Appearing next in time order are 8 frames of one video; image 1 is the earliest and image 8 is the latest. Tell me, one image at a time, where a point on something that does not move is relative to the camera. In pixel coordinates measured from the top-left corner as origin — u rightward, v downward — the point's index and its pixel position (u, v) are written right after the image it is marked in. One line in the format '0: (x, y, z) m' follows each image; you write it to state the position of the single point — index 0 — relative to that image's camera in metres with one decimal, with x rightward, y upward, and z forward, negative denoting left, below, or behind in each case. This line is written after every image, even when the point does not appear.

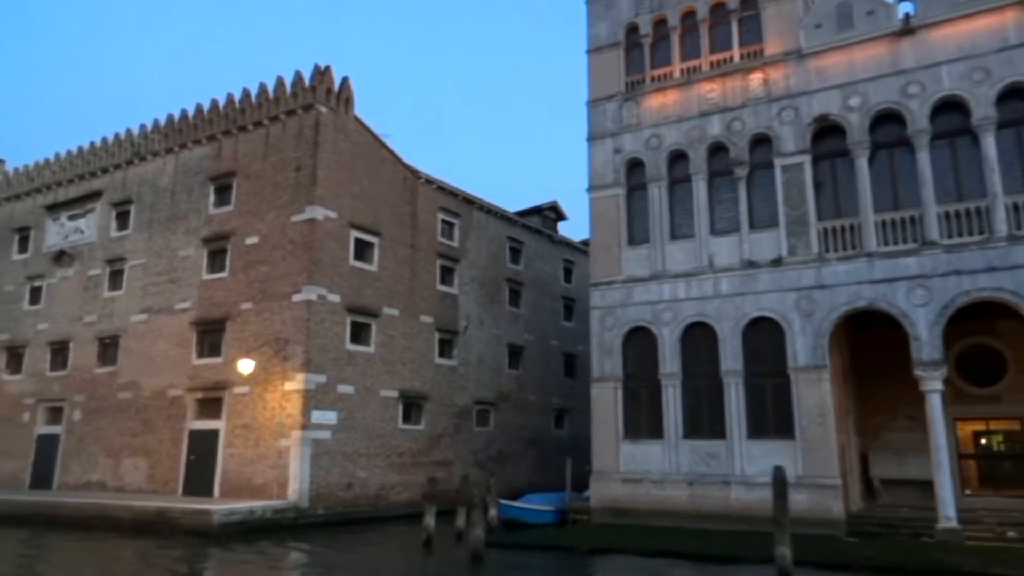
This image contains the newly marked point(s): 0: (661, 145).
0: (+3.9, +3.7, +18.9) m
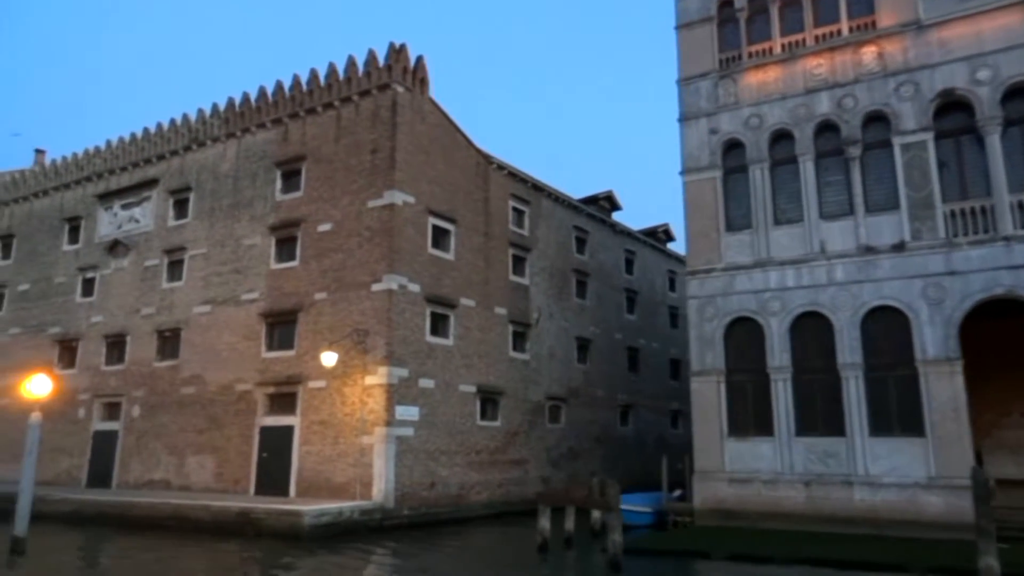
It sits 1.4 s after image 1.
0: (+6.1, +4.0, +17.8) m
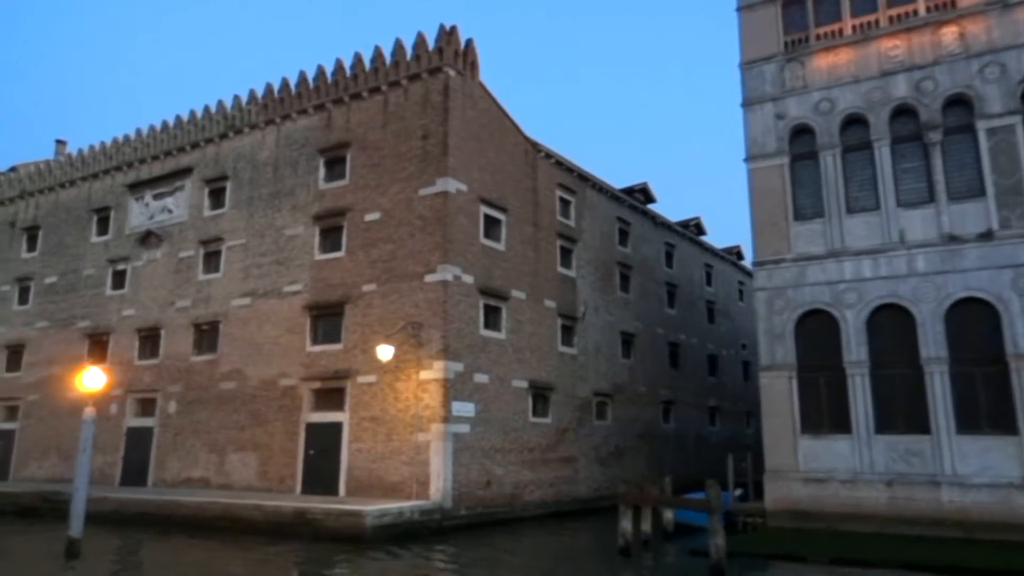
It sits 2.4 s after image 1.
0: (+7.5, +4.2, +17.1) m
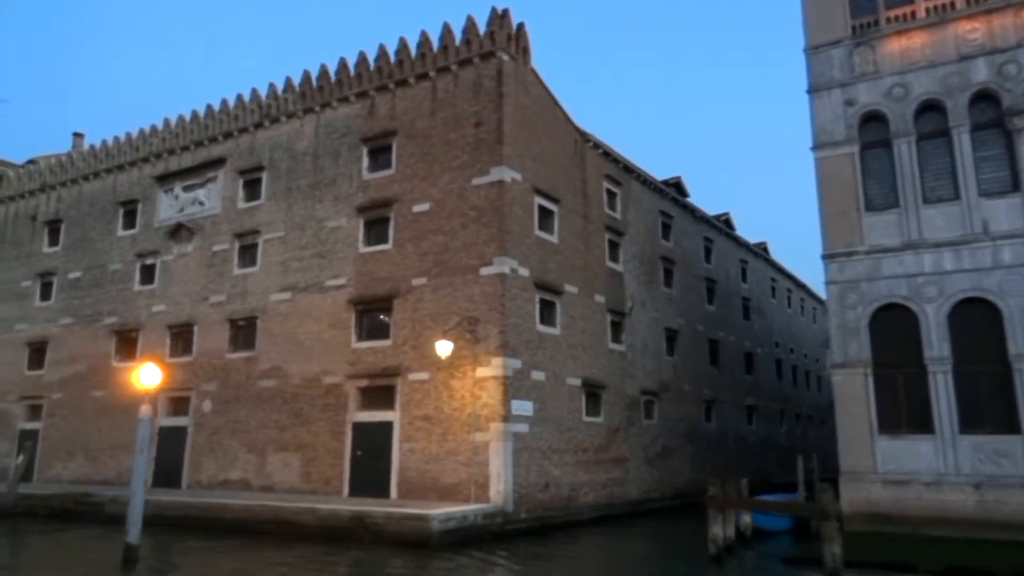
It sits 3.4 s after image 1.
0: (+8.9, +4.3, +16.4) m
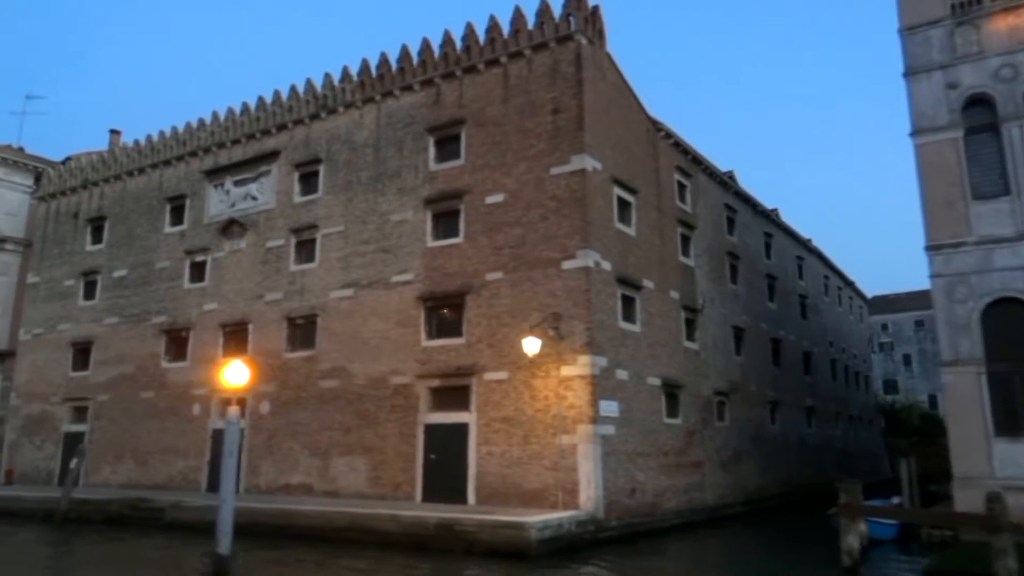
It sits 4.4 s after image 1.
0: (+10.7, +4.4, +15.4) m
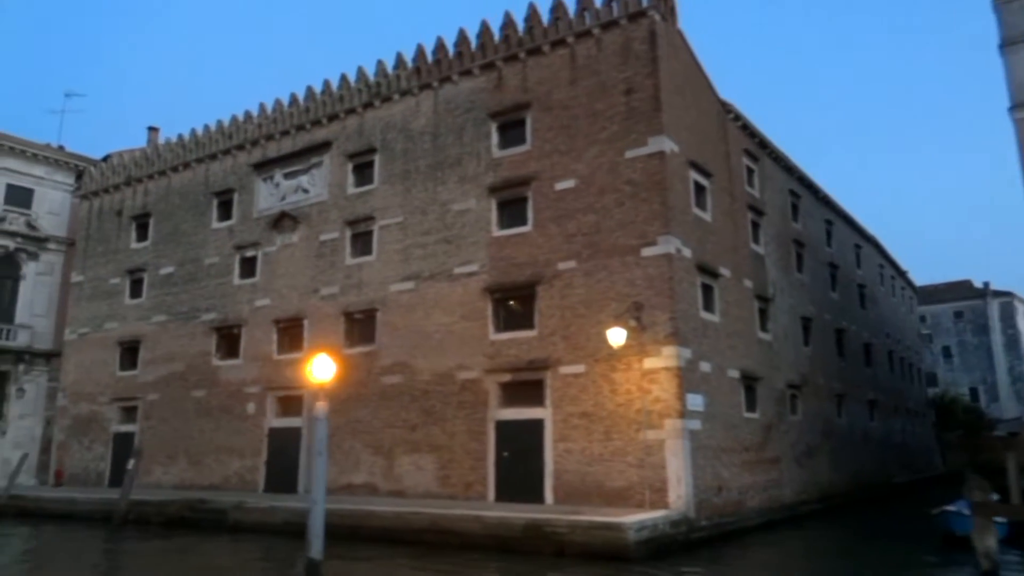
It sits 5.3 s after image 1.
0: (+12.2, +4.8, +14.5) m
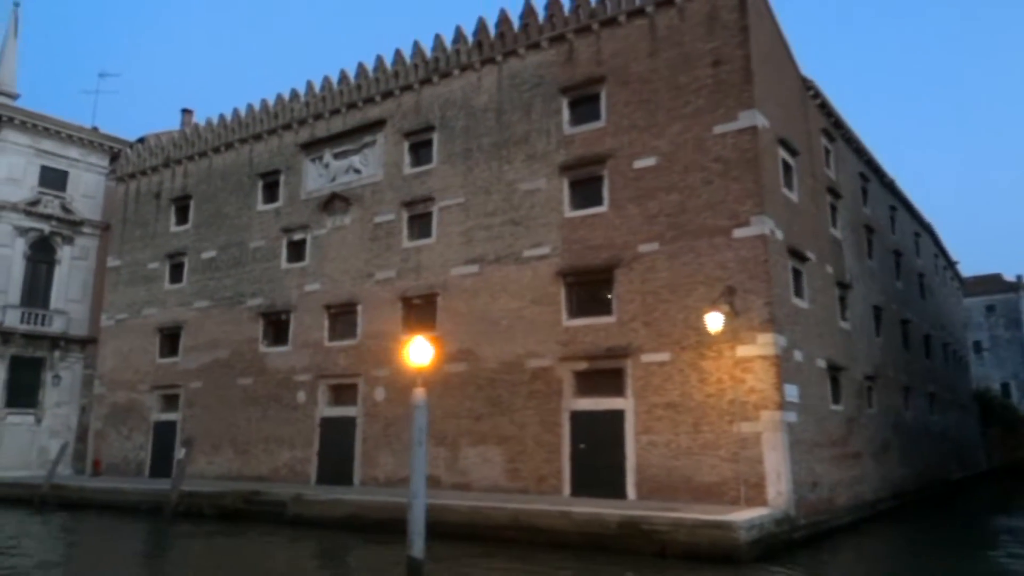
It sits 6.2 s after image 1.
0: (+13.8, +5.1, +13.4) m
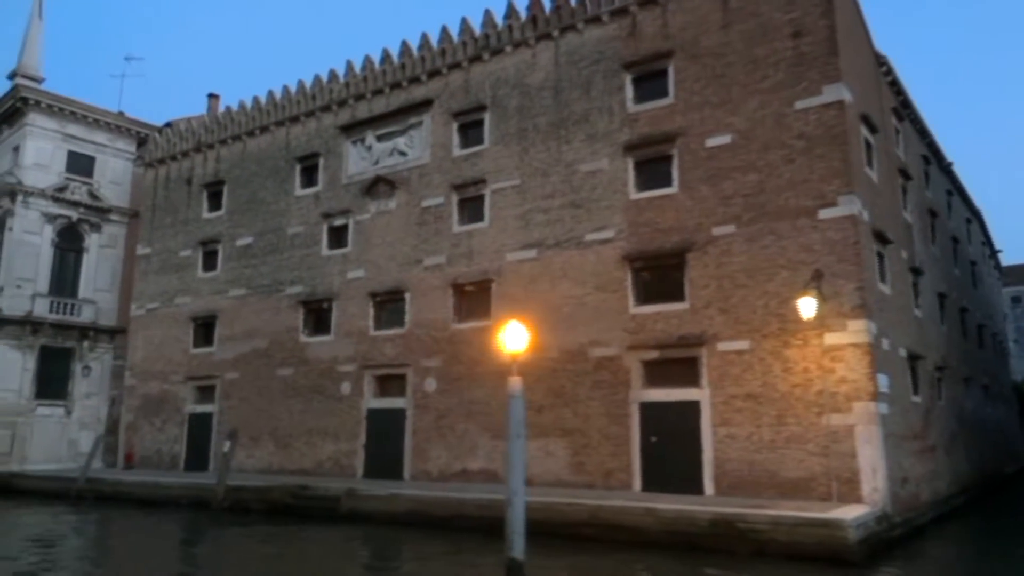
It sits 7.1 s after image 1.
0: (+15.1, +5.4, +12.5) m
